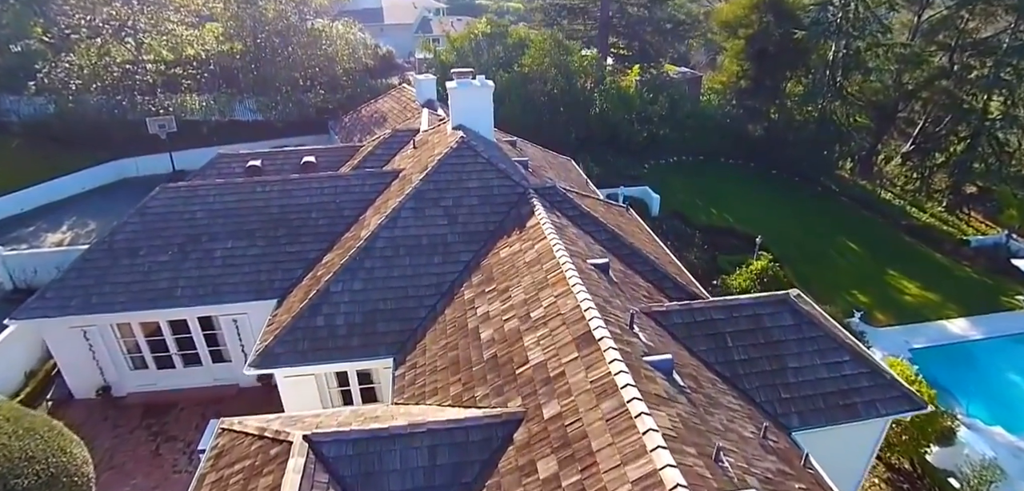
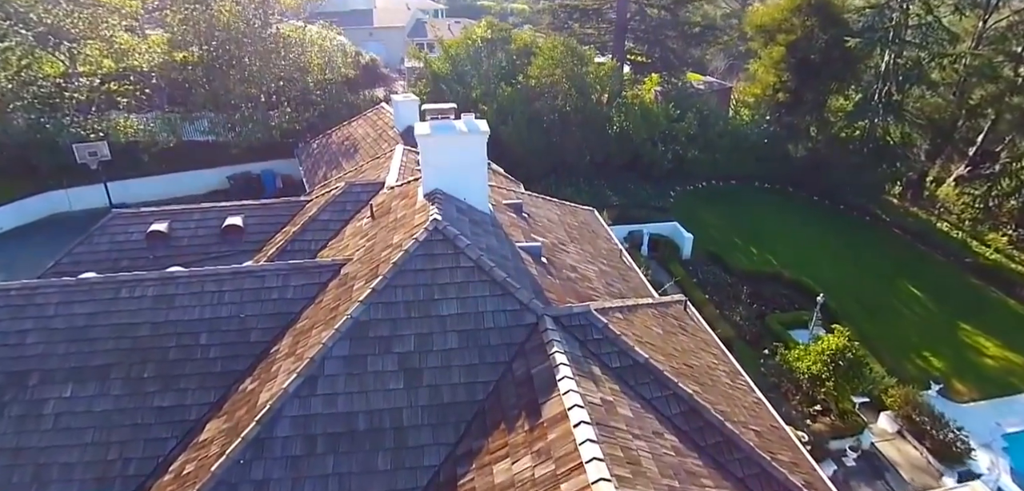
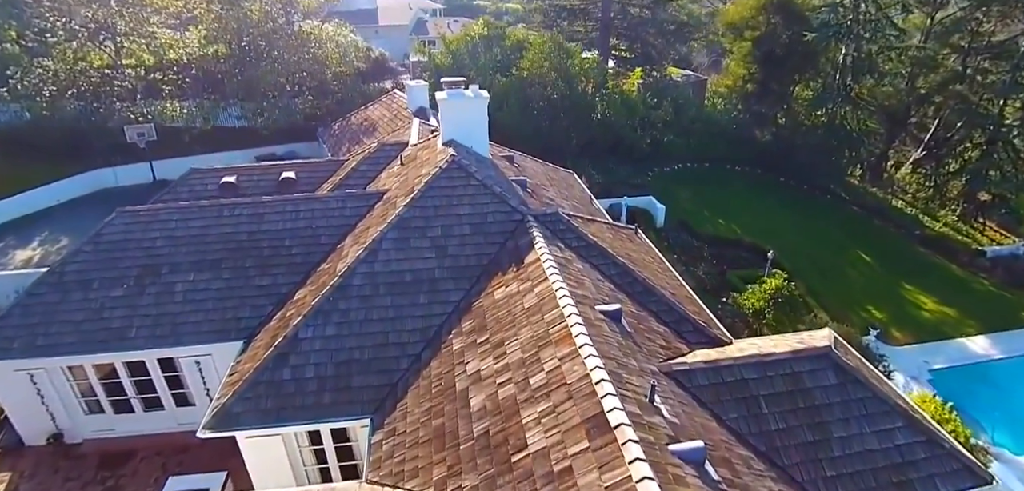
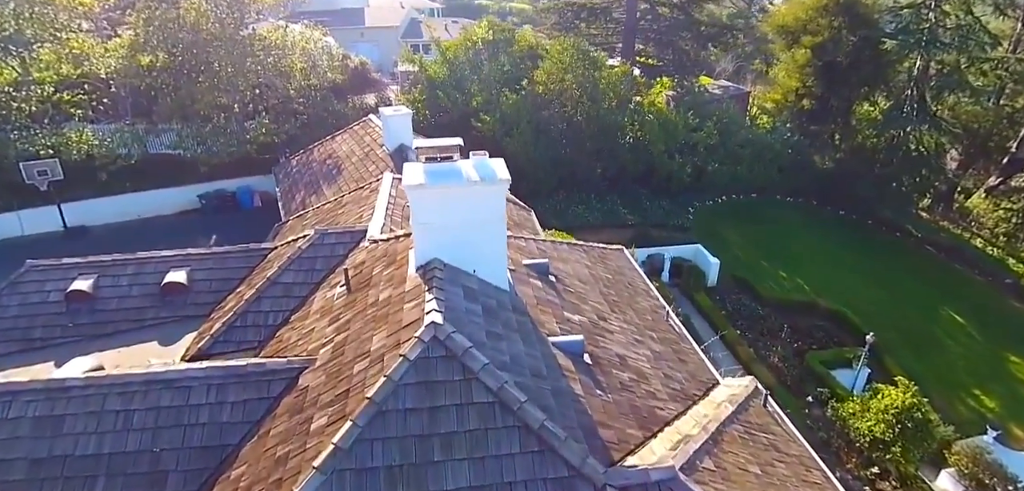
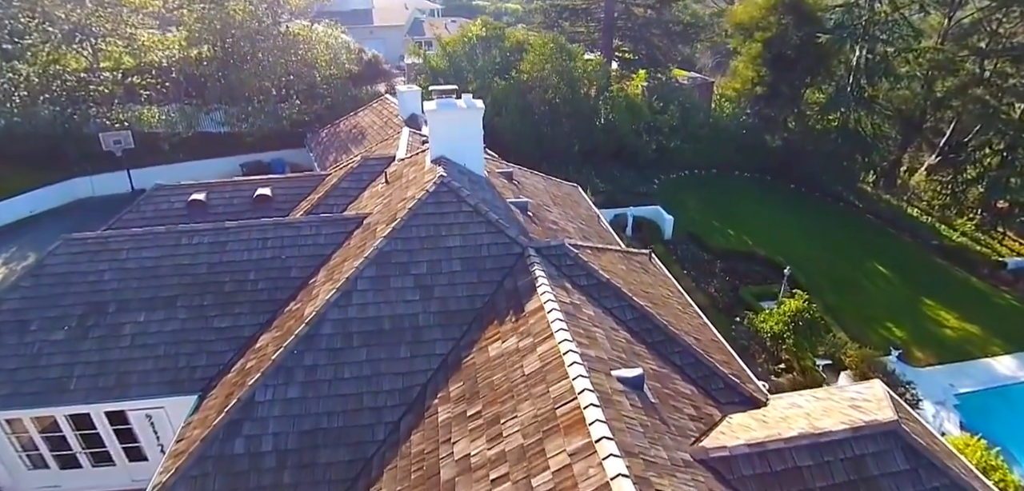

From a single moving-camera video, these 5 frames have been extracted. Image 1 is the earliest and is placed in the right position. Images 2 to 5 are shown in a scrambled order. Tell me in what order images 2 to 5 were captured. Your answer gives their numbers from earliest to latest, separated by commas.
3, 5, 2, 4
